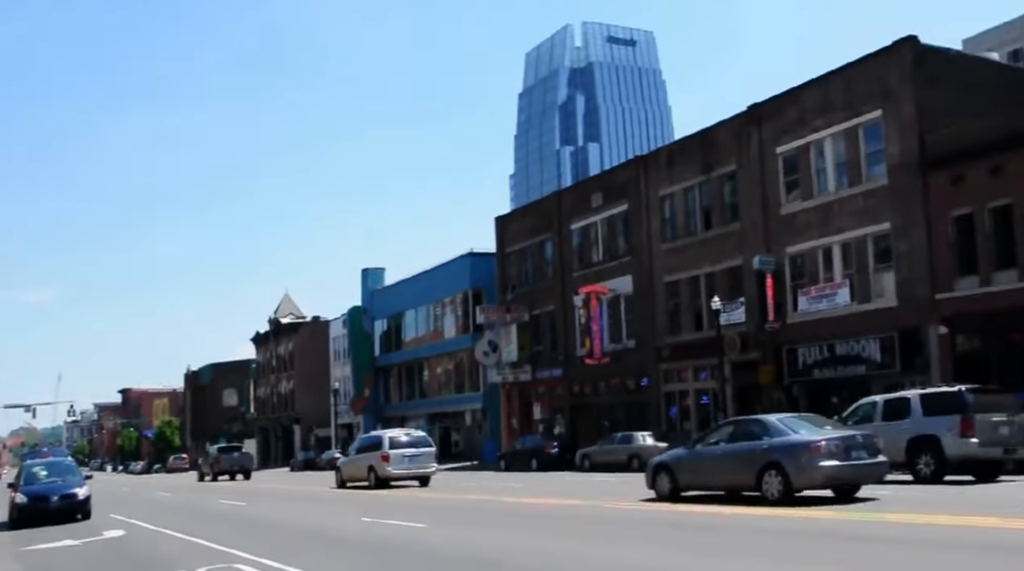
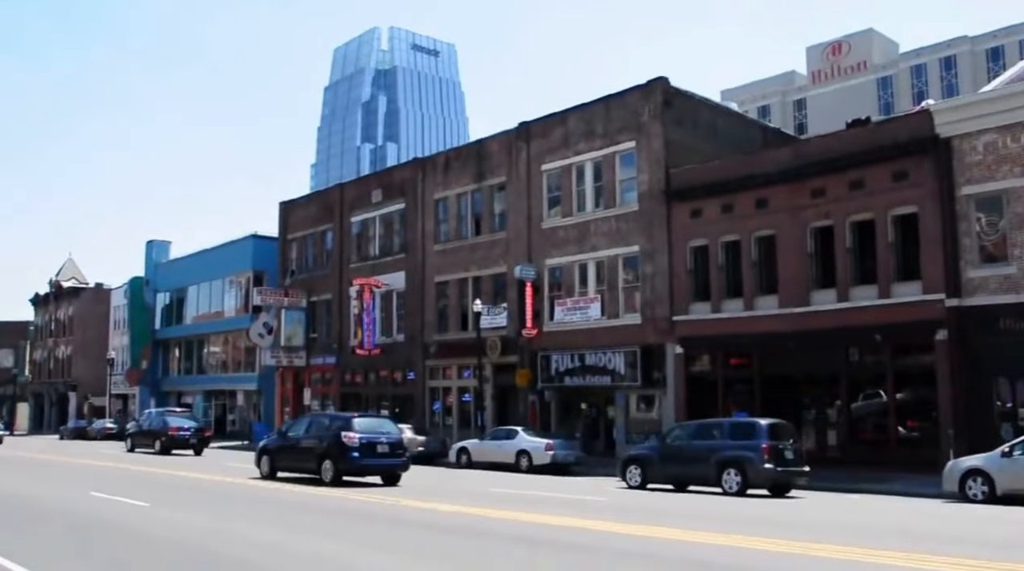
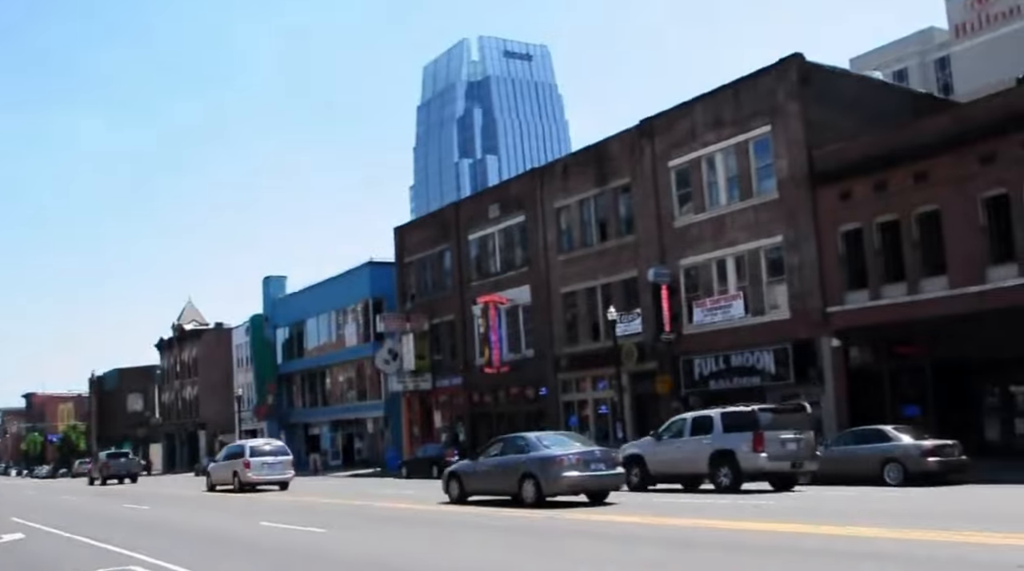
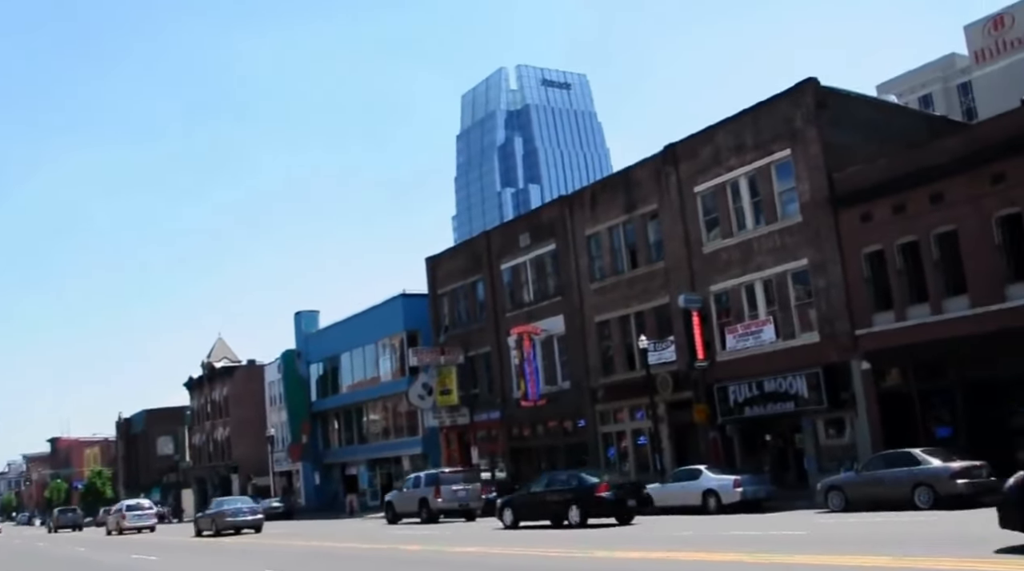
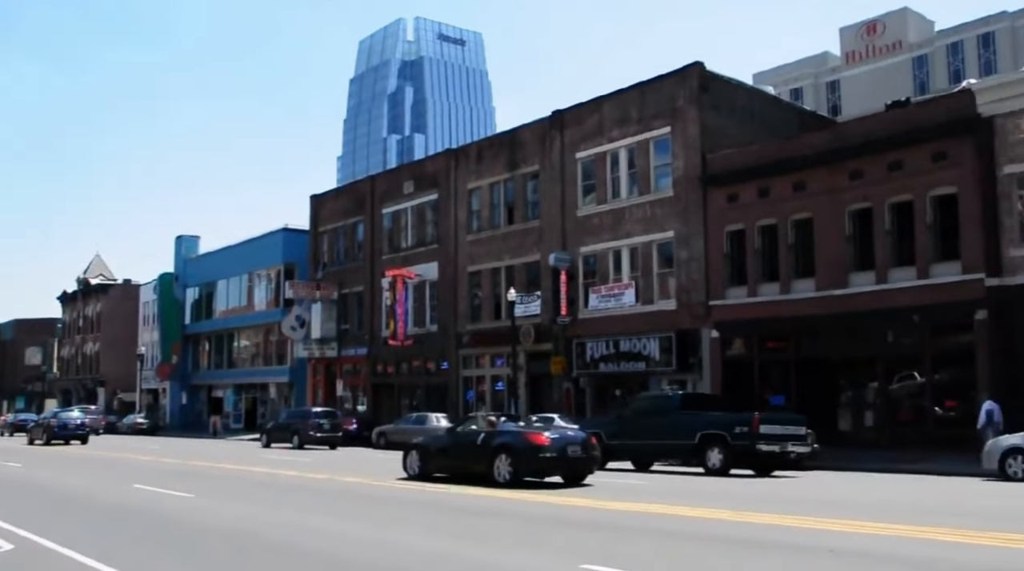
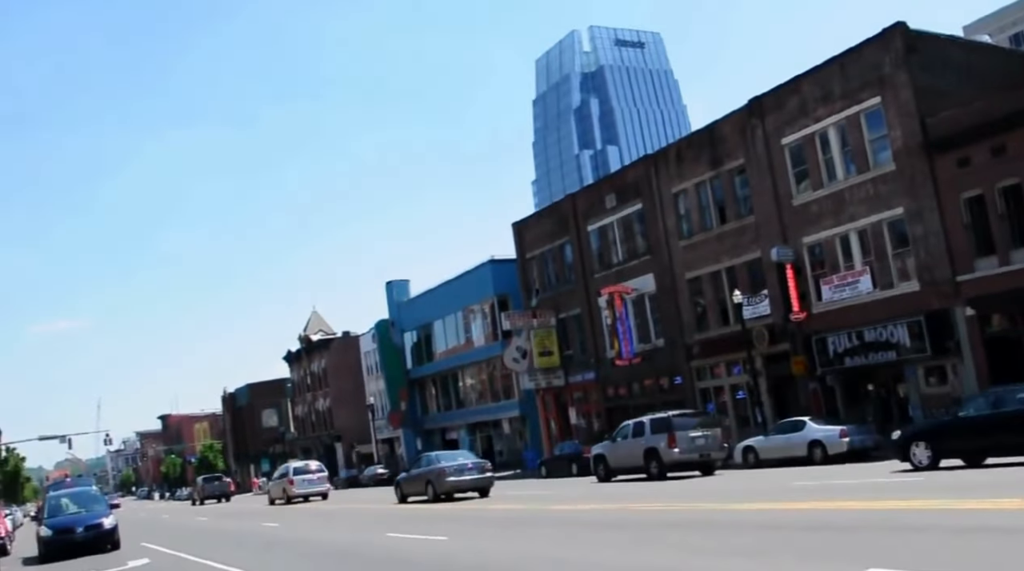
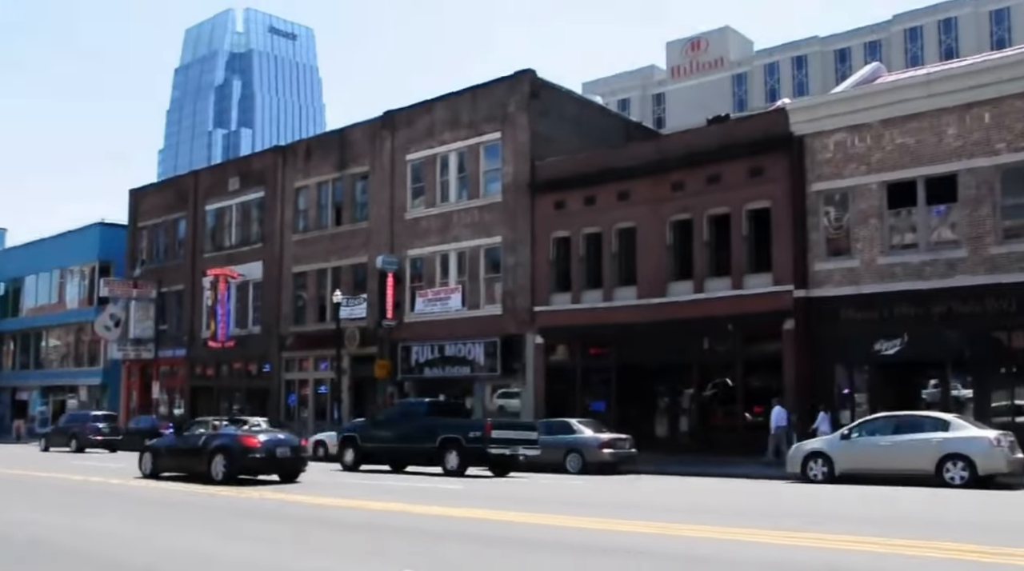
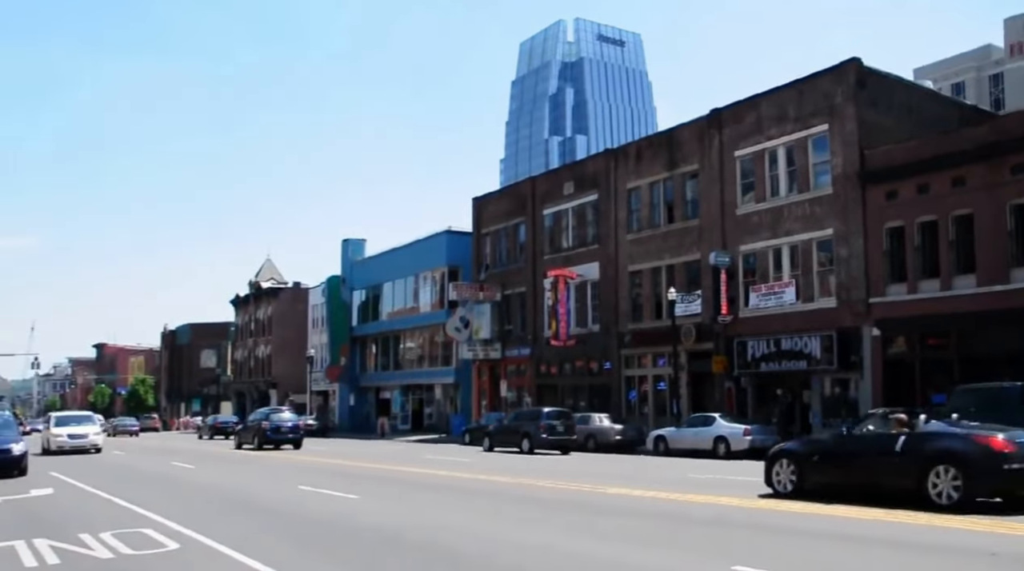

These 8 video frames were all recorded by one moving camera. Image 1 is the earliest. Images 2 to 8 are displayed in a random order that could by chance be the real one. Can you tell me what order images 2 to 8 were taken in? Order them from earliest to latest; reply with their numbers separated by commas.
3, 6, 4, 2, 8, 5, 7
